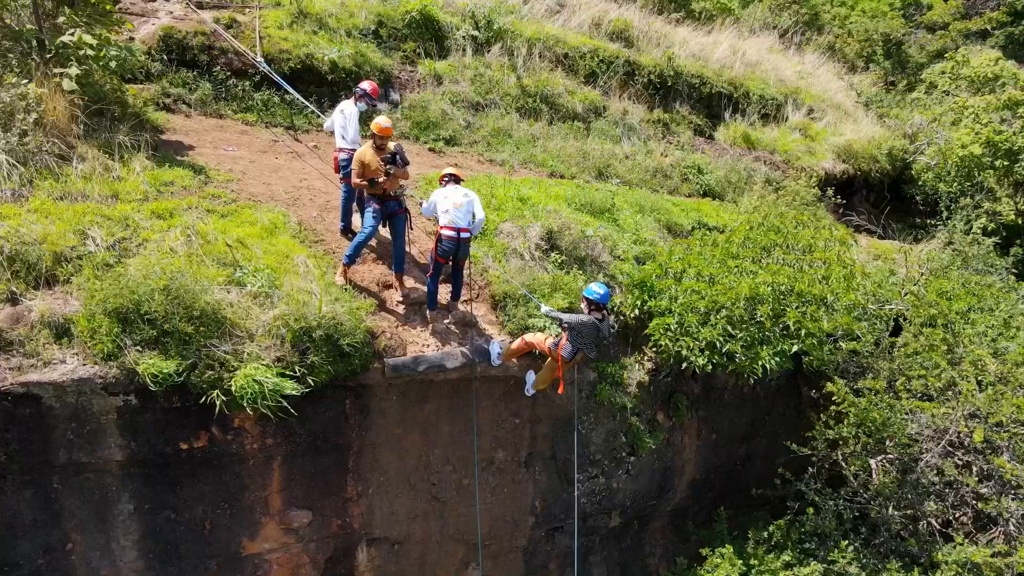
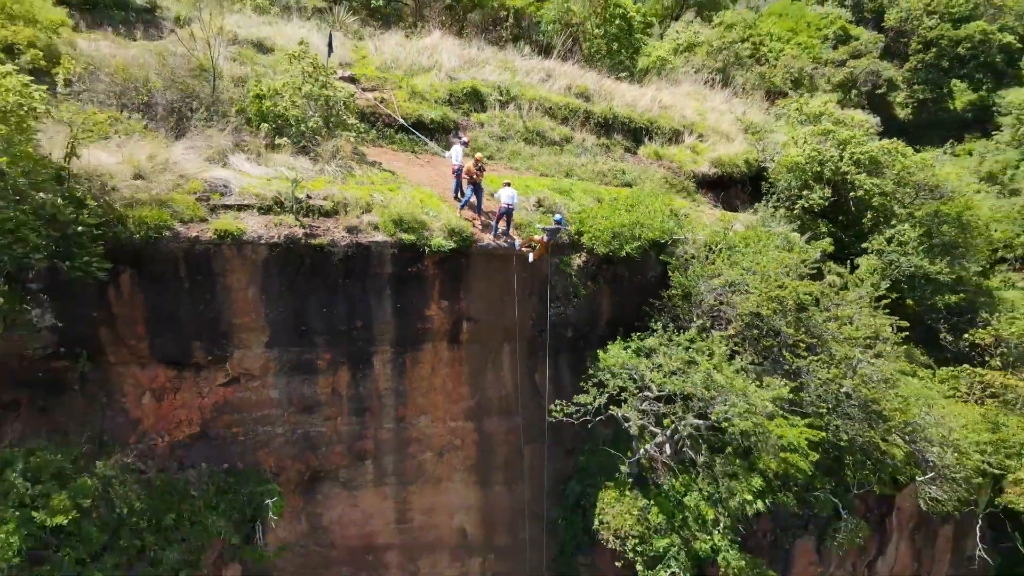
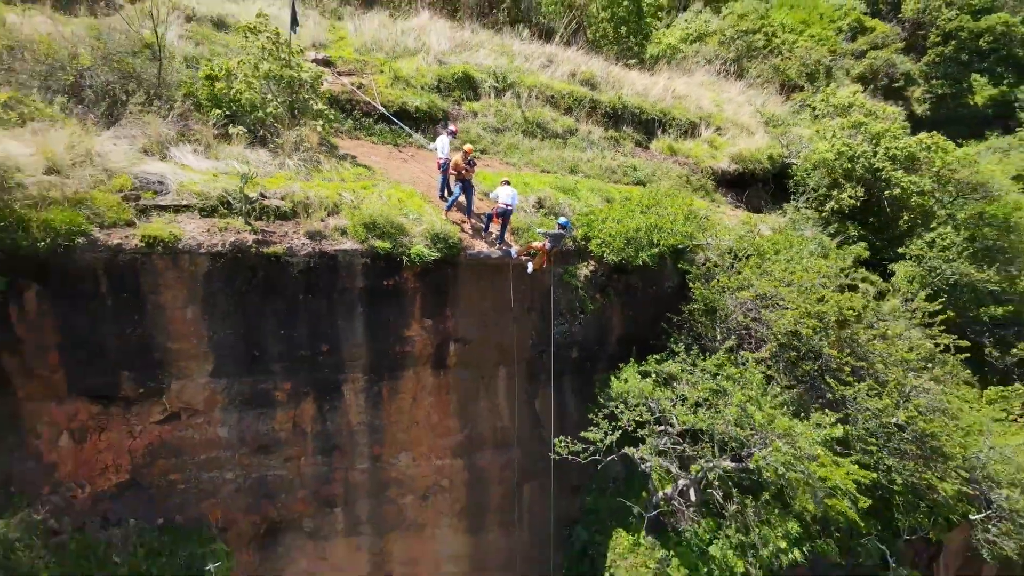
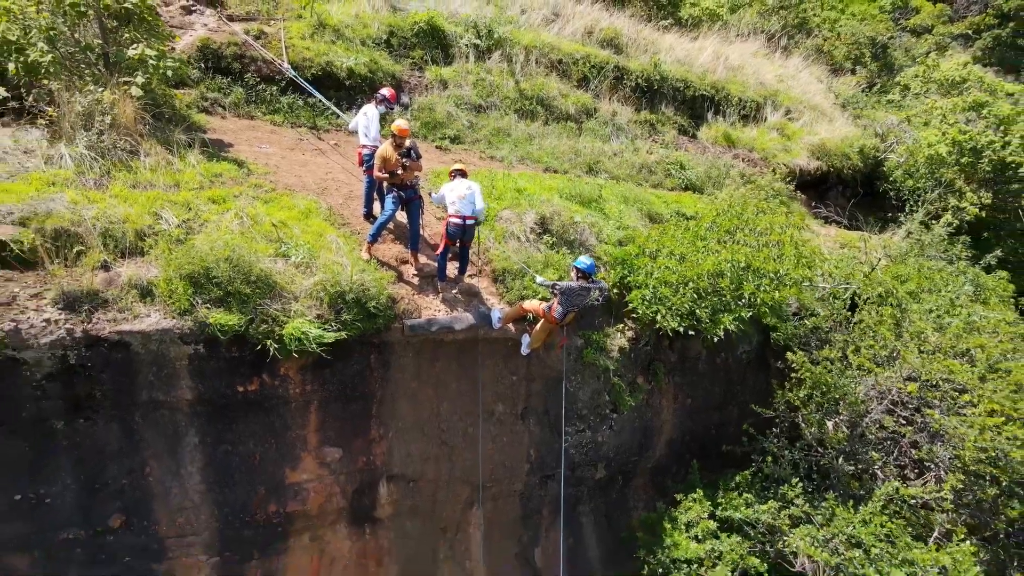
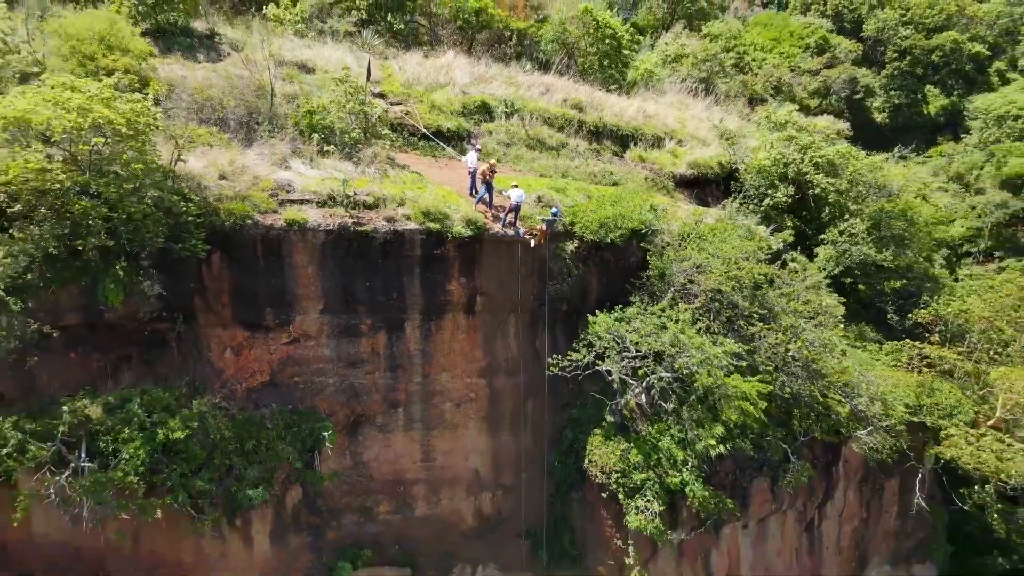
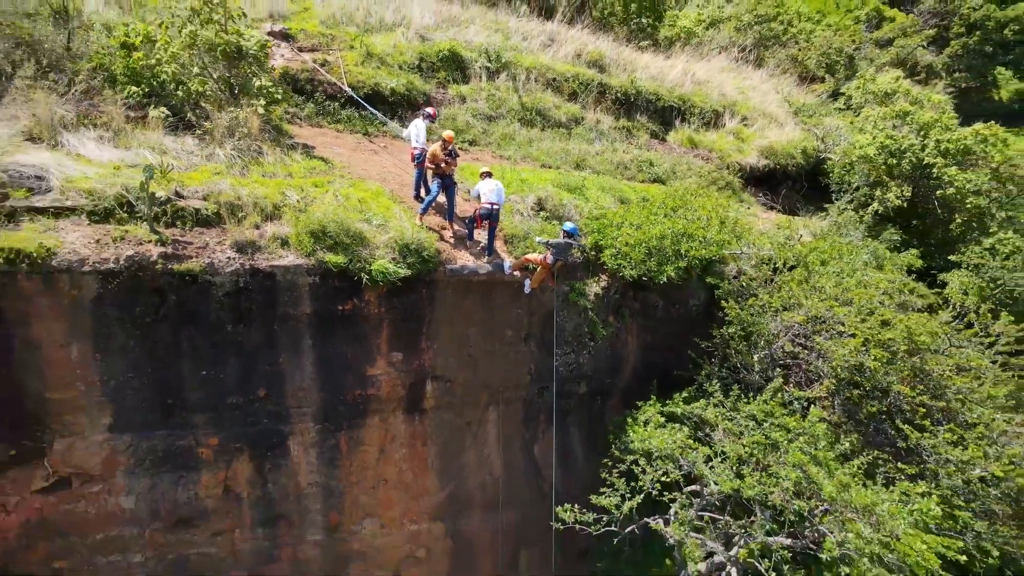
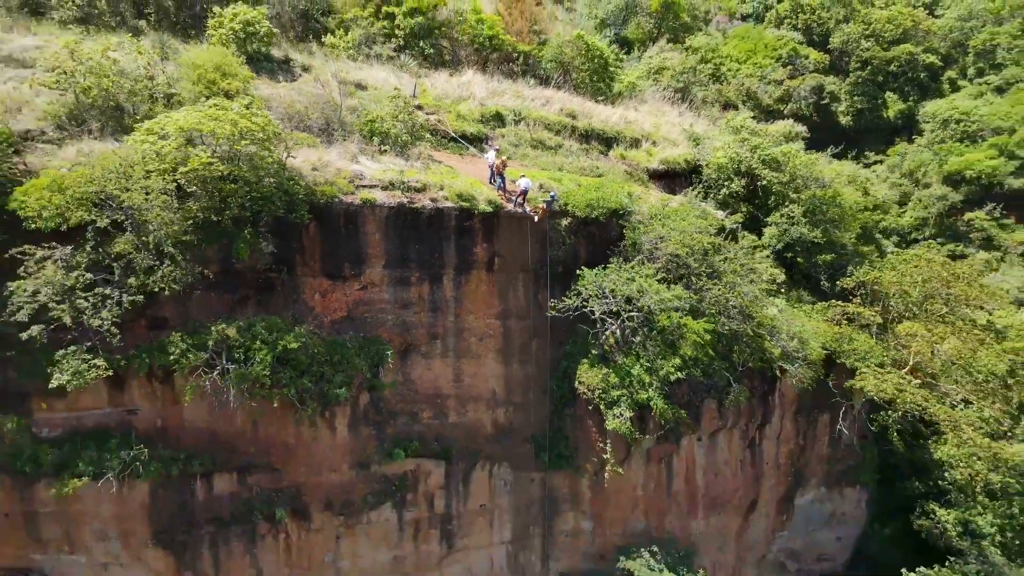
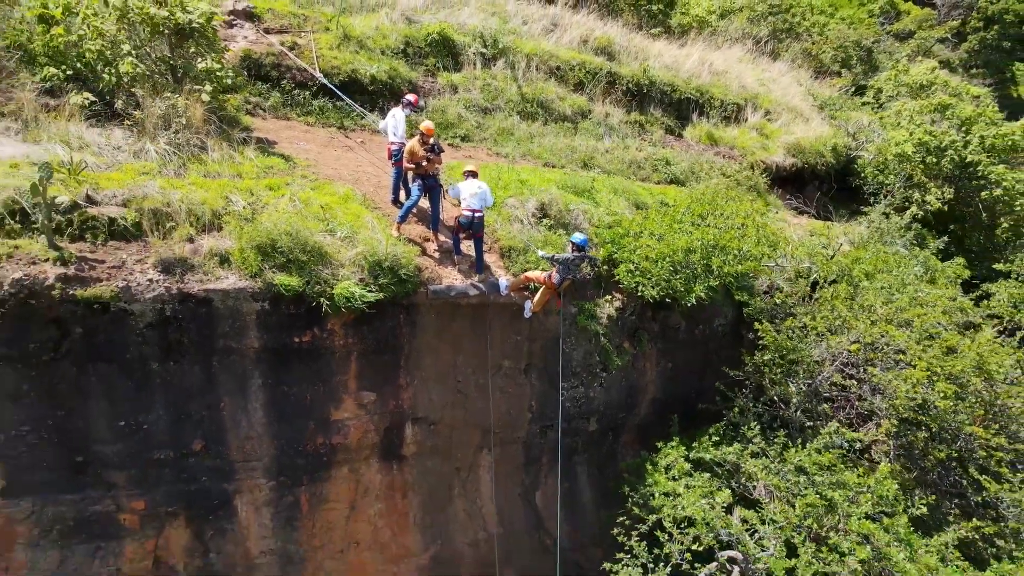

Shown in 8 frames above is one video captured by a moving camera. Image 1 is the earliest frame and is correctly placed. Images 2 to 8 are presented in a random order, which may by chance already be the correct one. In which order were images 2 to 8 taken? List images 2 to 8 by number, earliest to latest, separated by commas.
4, 8, 6, 3, 2, 5, 7
